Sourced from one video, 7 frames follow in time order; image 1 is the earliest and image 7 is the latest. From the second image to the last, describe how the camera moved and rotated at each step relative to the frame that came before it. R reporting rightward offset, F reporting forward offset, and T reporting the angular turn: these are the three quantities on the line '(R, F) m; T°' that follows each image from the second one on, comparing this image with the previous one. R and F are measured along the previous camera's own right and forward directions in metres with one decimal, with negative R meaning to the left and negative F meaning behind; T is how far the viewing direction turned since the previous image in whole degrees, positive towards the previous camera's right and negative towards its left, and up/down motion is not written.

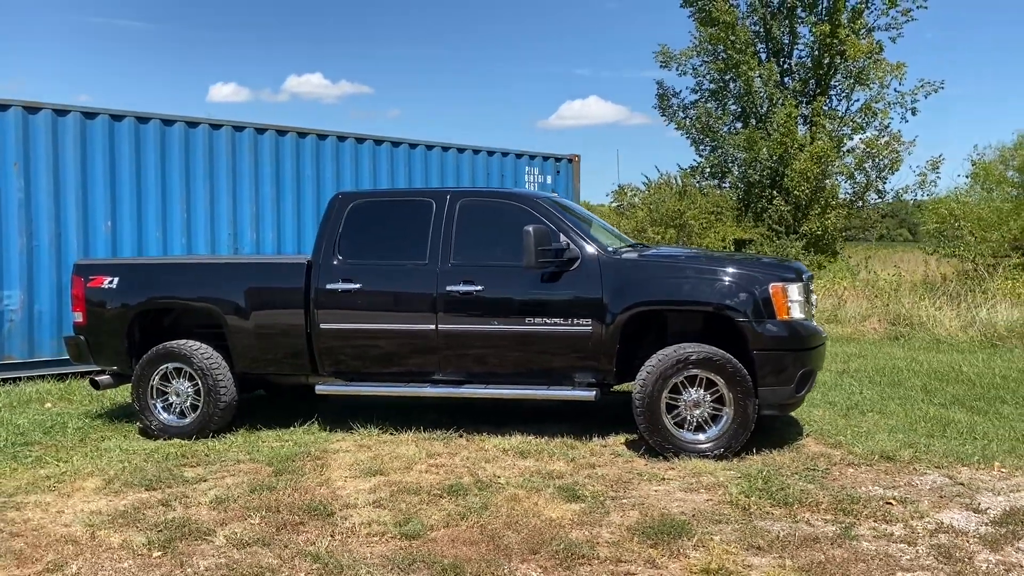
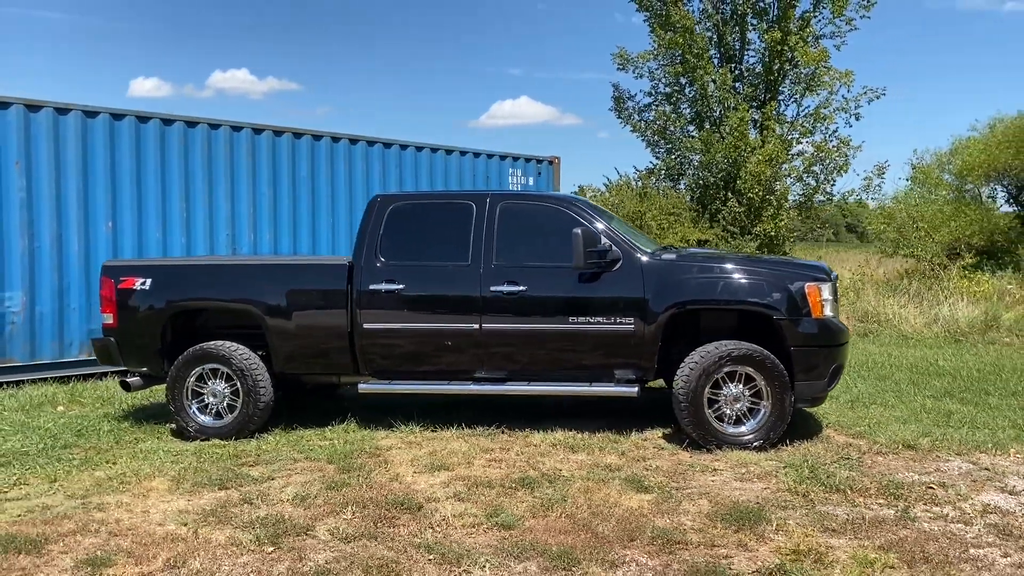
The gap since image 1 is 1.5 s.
(-0.7, -0.1) m; +4°
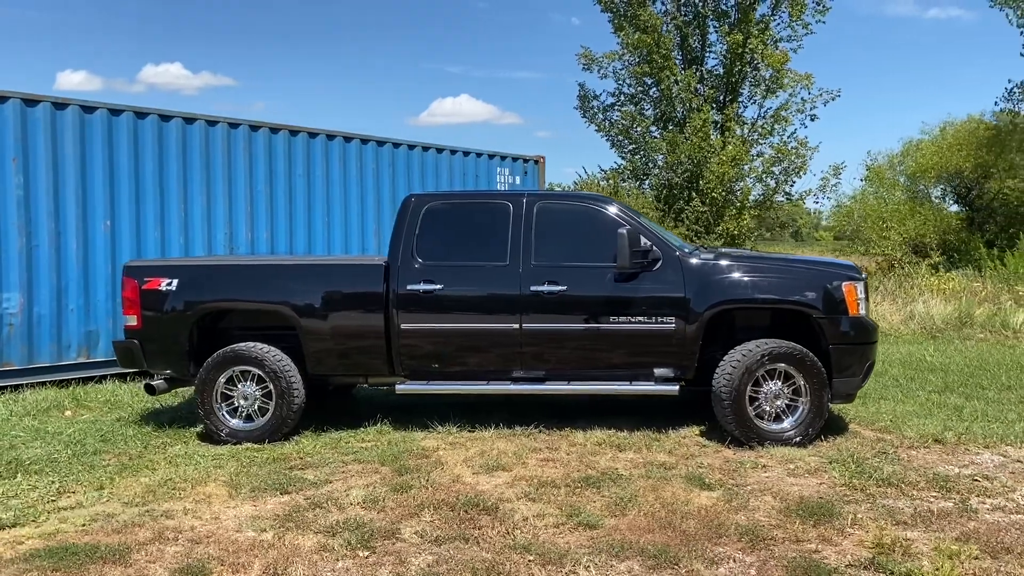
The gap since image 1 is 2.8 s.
(-0.6, 0.0) m; +3°
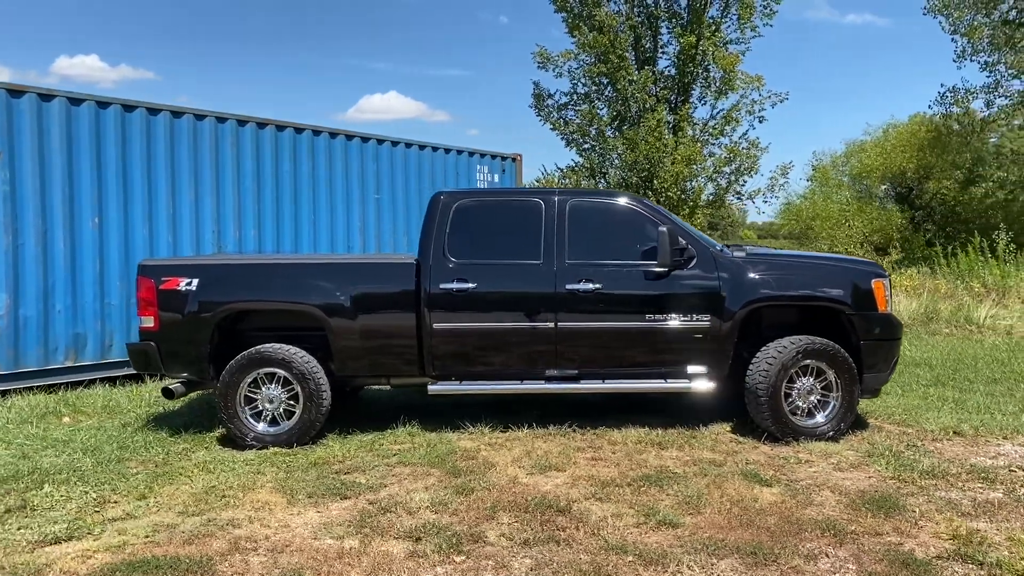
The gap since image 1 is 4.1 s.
(-0.6, +0.1) m; +4°
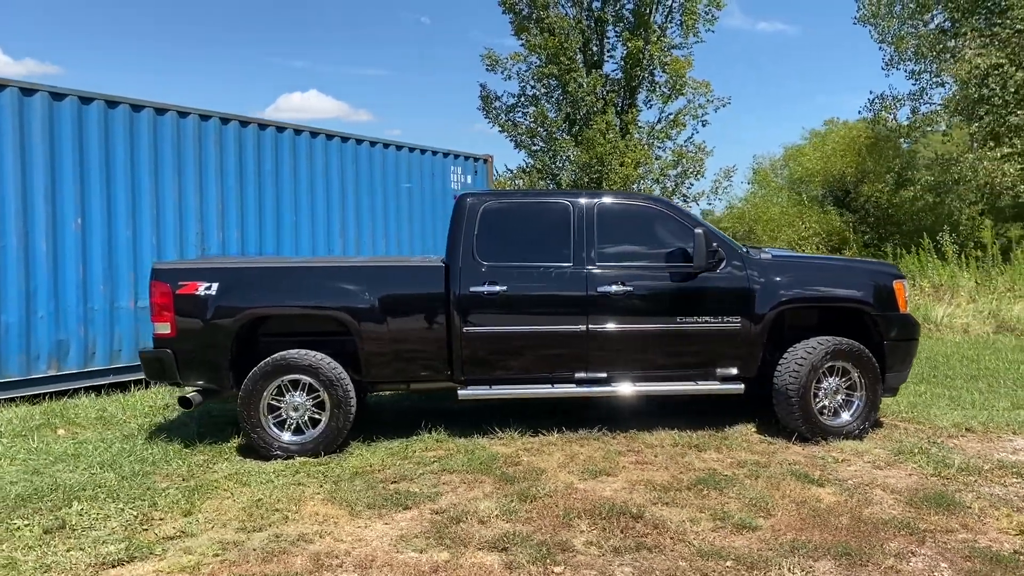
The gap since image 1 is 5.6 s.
(-0.6, +0.1) m; +4°
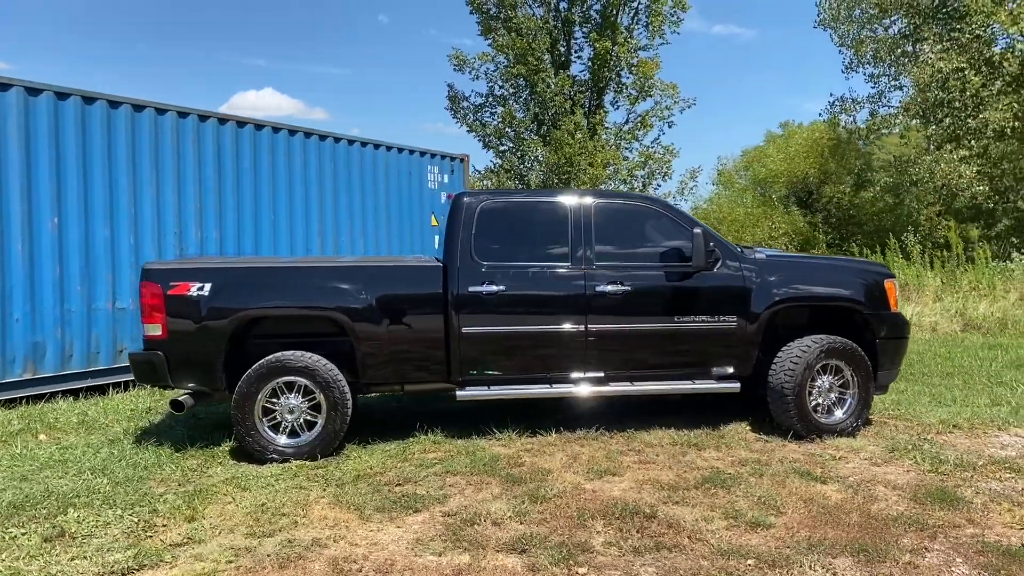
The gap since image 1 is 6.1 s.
(-0.2, 0.0) m; +2°
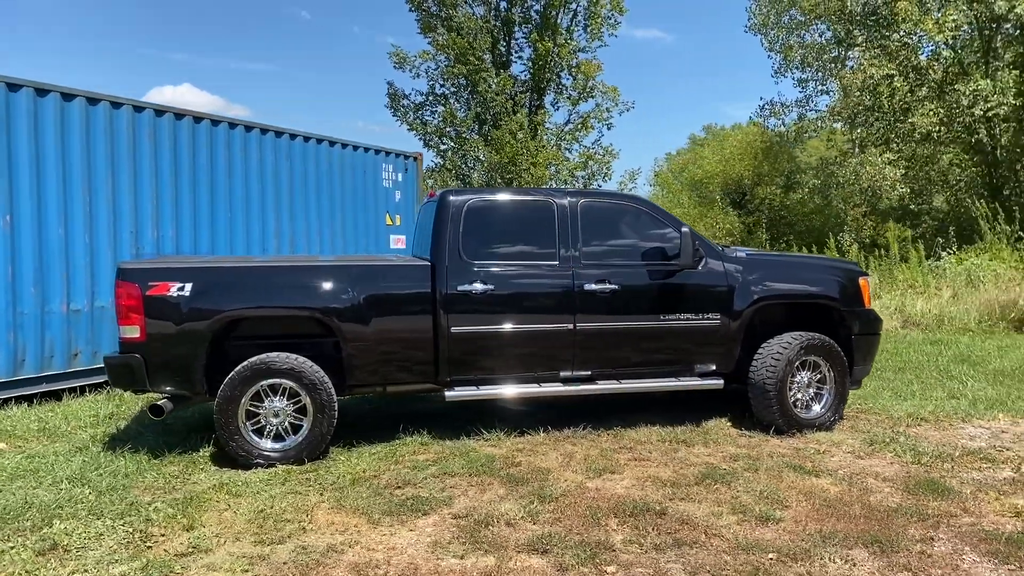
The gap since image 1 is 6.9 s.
(-0.3, 0.0) m; +4°
